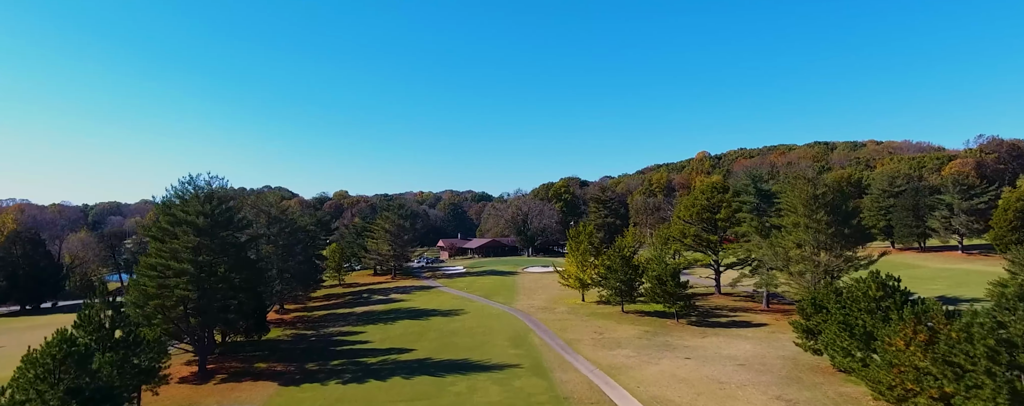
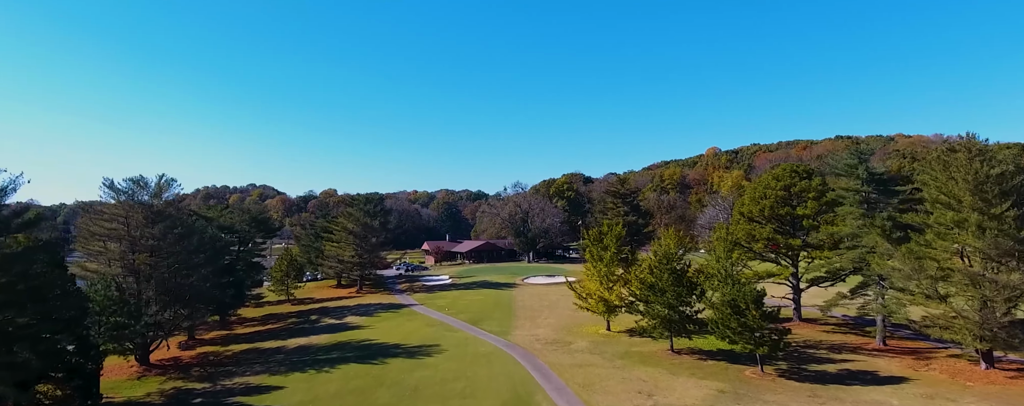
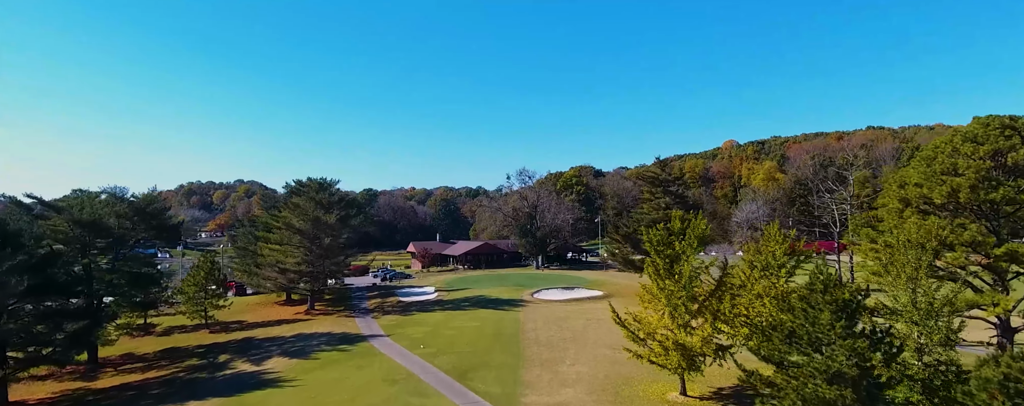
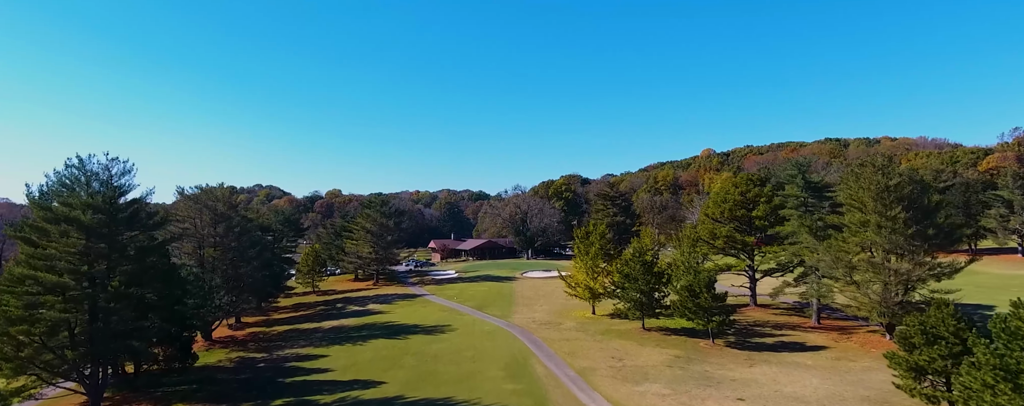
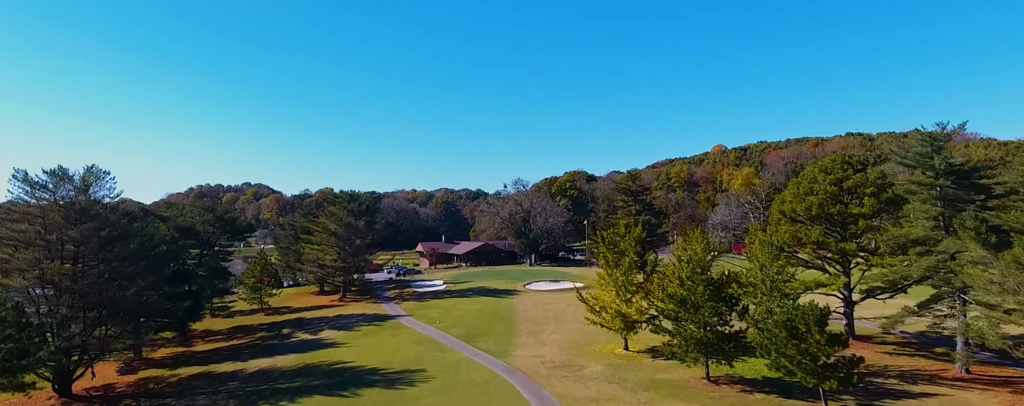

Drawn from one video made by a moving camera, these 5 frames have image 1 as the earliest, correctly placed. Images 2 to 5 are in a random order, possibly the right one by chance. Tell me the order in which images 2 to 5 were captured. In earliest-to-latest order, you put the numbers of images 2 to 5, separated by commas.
4, 2, 5, 3
